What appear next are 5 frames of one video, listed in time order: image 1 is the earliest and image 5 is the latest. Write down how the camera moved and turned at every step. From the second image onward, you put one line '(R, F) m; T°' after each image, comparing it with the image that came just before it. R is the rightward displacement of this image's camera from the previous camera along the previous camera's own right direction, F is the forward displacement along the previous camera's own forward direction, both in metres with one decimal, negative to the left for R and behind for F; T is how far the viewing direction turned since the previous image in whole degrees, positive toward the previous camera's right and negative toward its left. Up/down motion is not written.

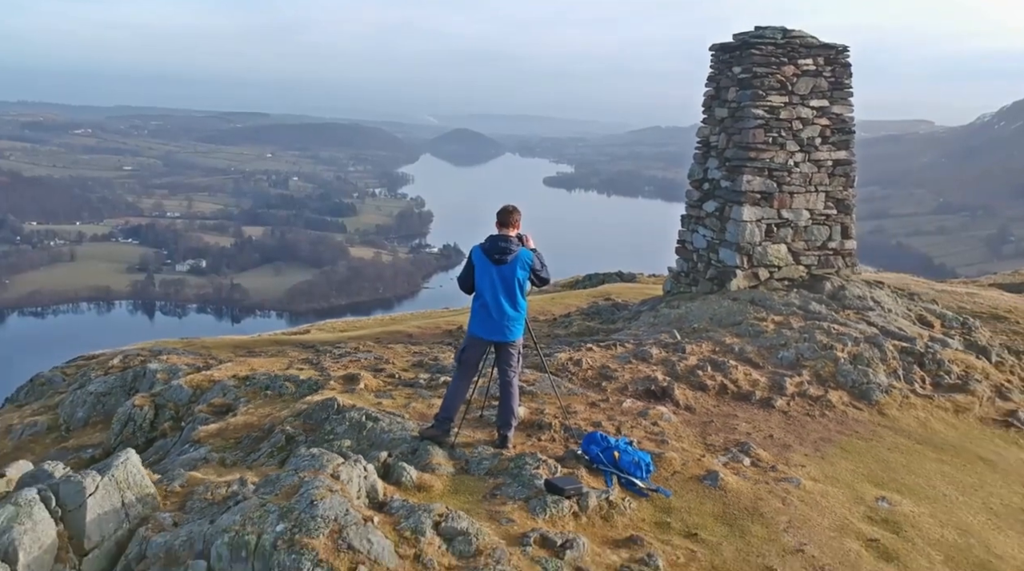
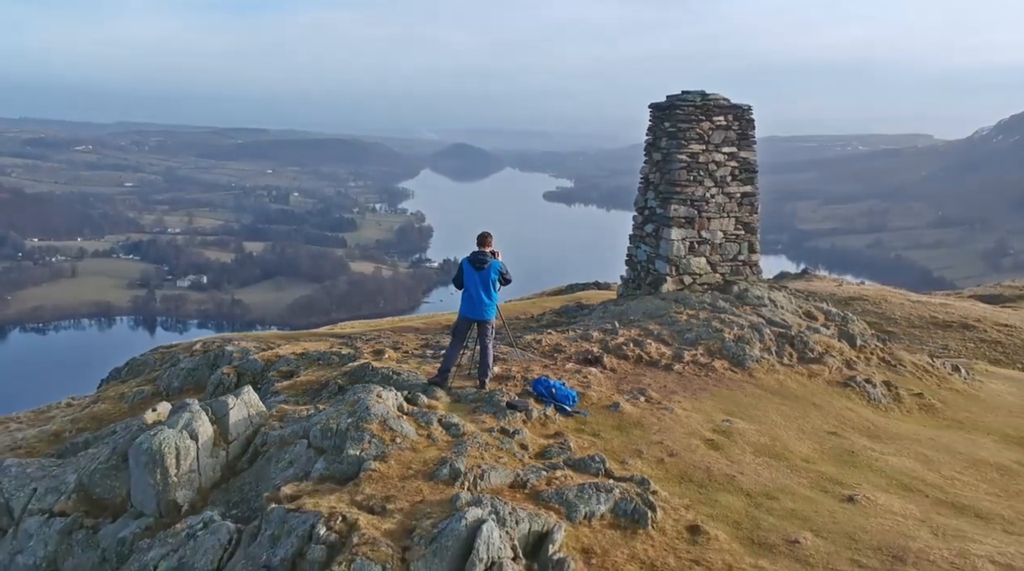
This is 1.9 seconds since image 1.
(+0.4, -5.1) m; 0°
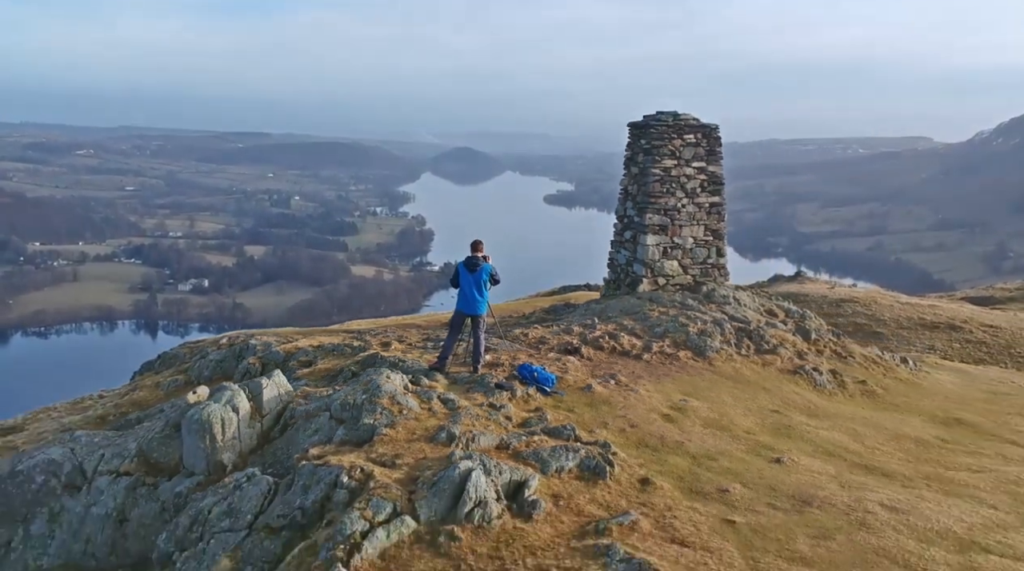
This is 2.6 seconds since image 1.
(+0.2, -2.5) m; 0°
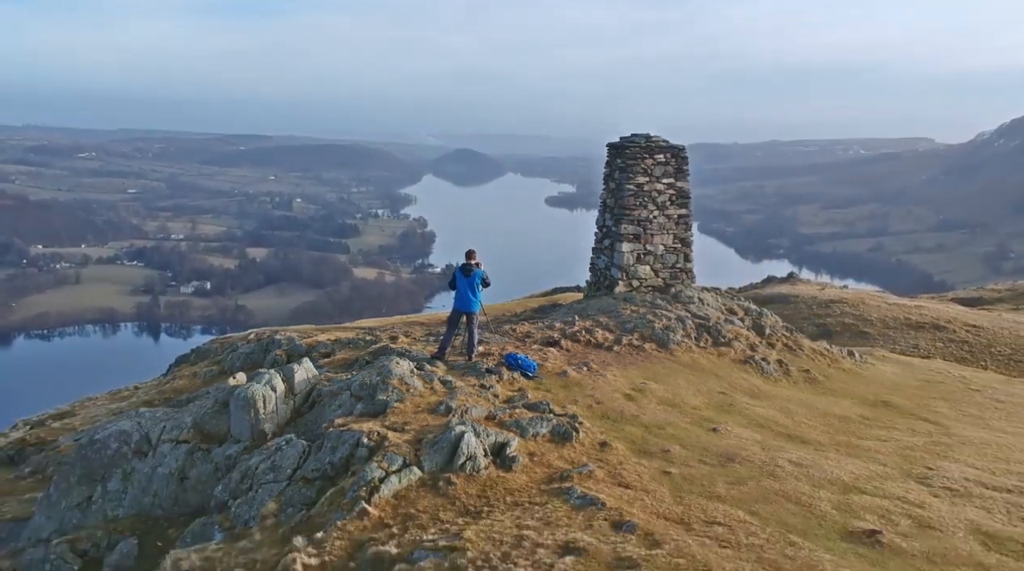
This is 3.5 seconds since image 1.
(+0.3, -3.3) m; 0°
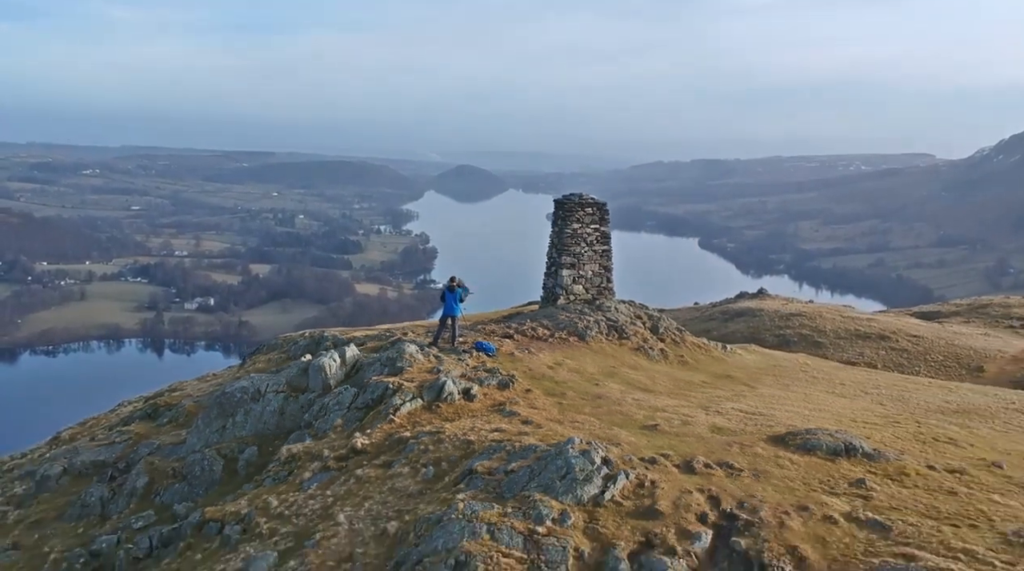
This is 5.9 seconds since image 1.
(+1.2, -11.9) m; 0°
